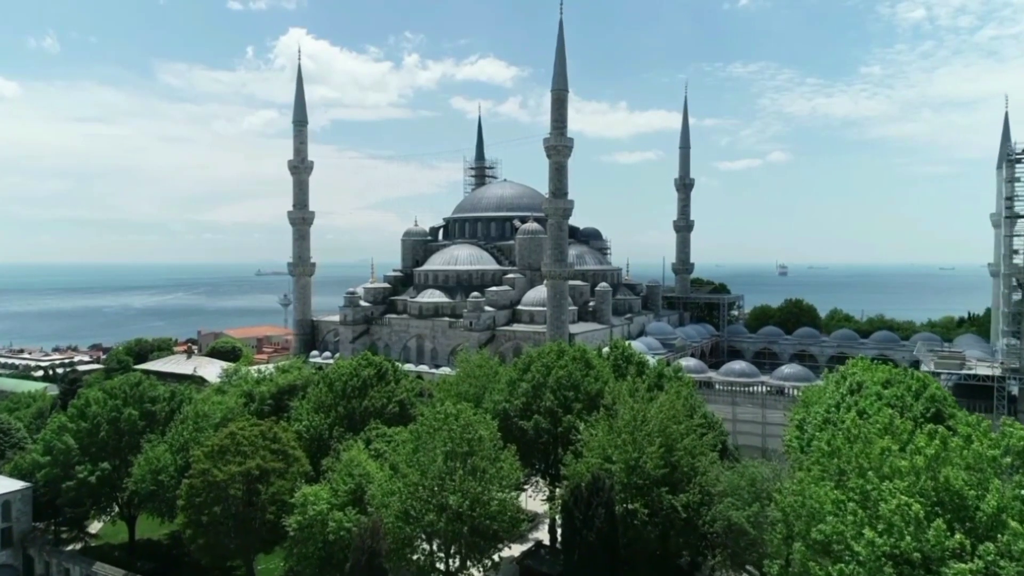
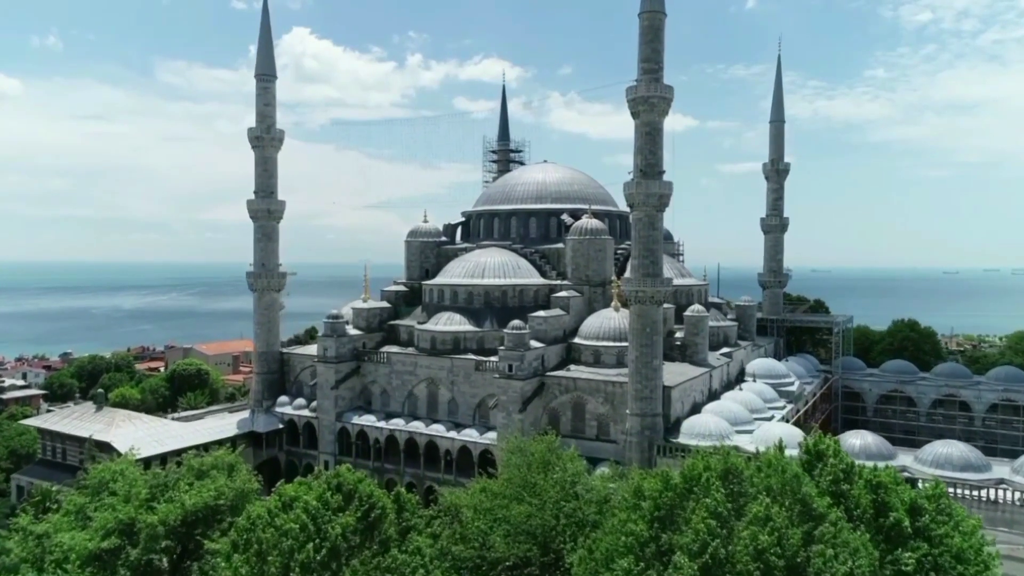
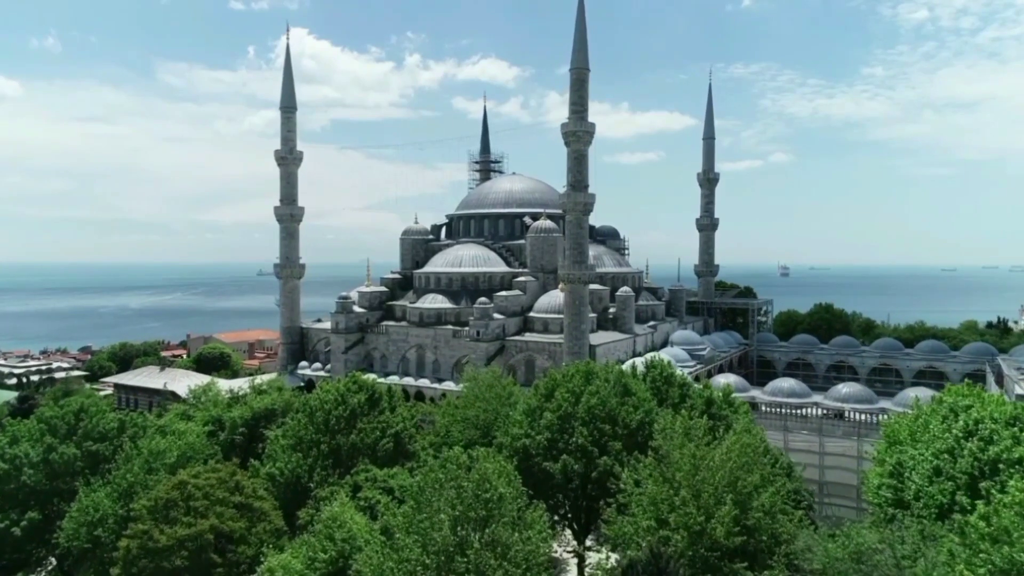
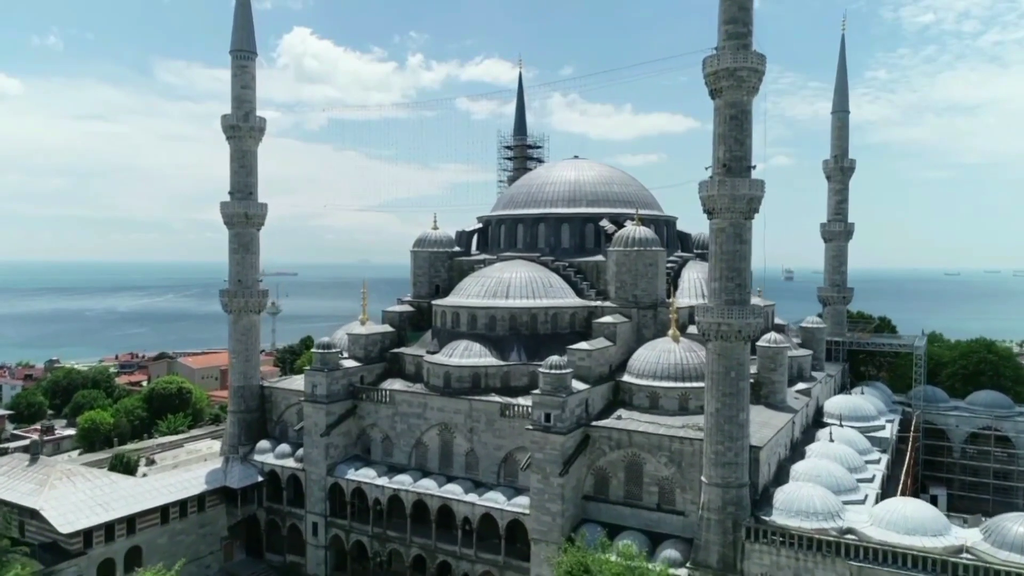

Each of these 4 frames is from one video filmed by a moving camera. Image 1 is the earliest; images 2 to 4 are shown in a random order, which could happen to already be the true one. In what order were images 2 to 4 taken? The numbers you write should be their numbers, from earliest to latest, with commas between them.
3, 2, 4
